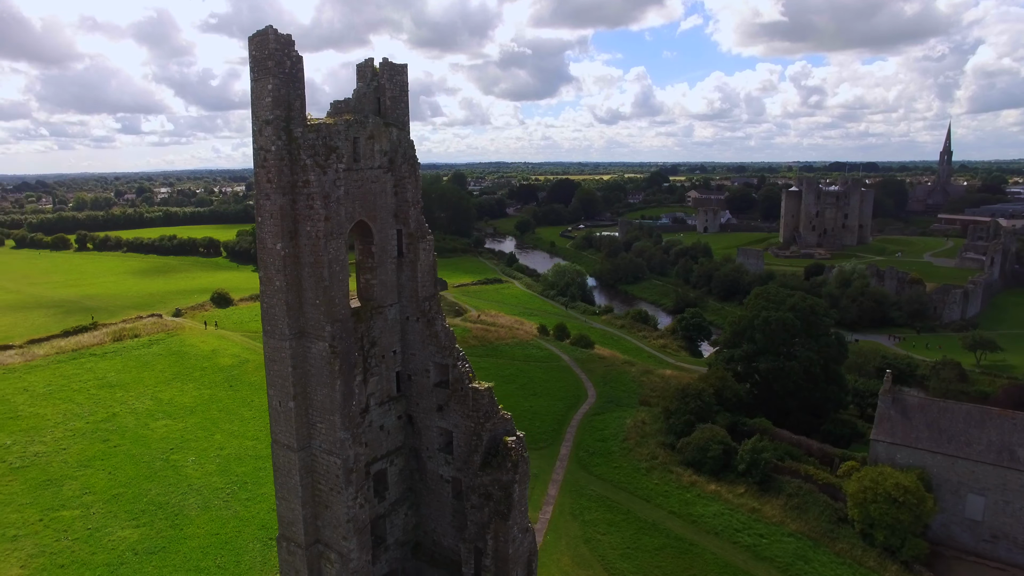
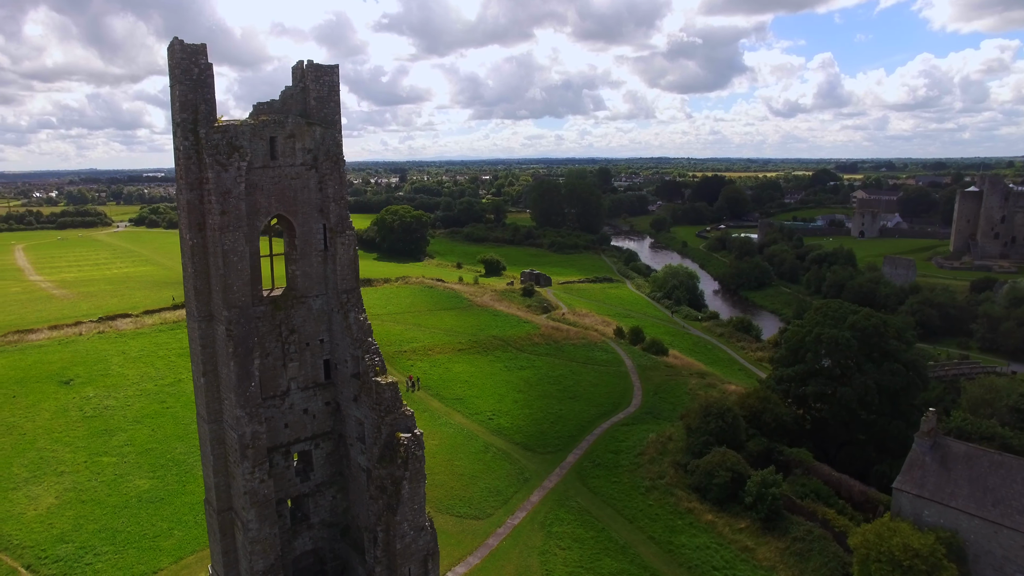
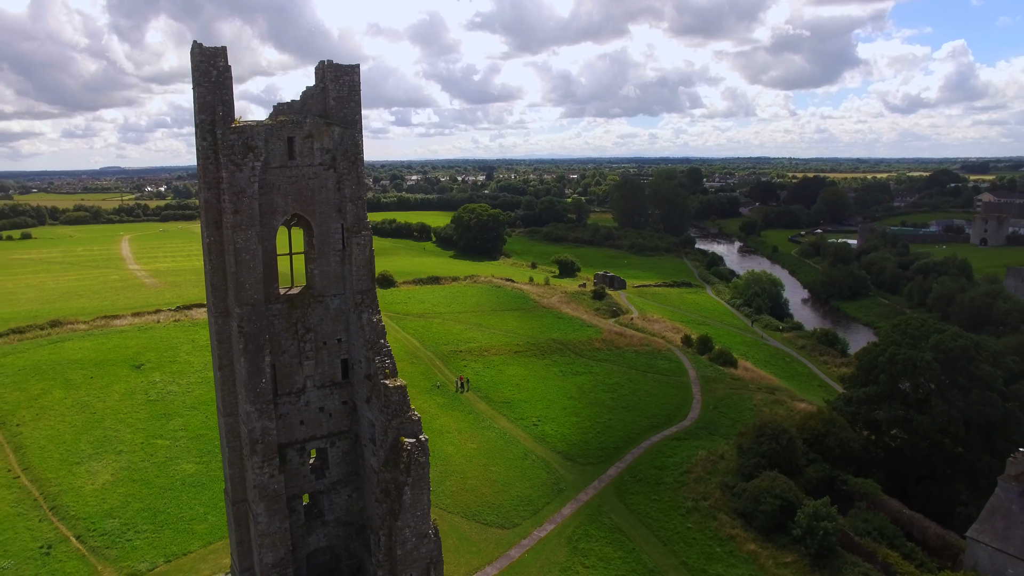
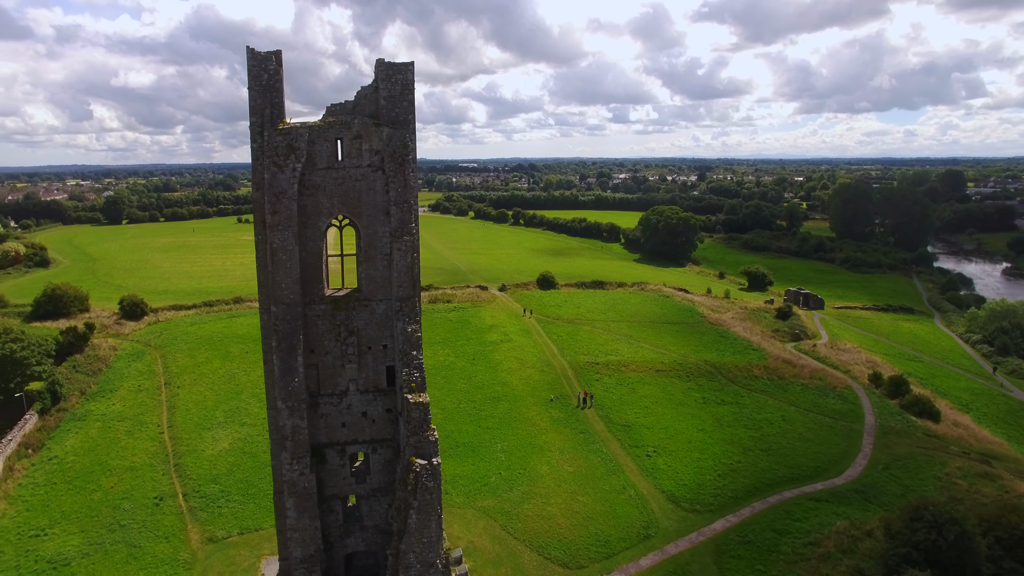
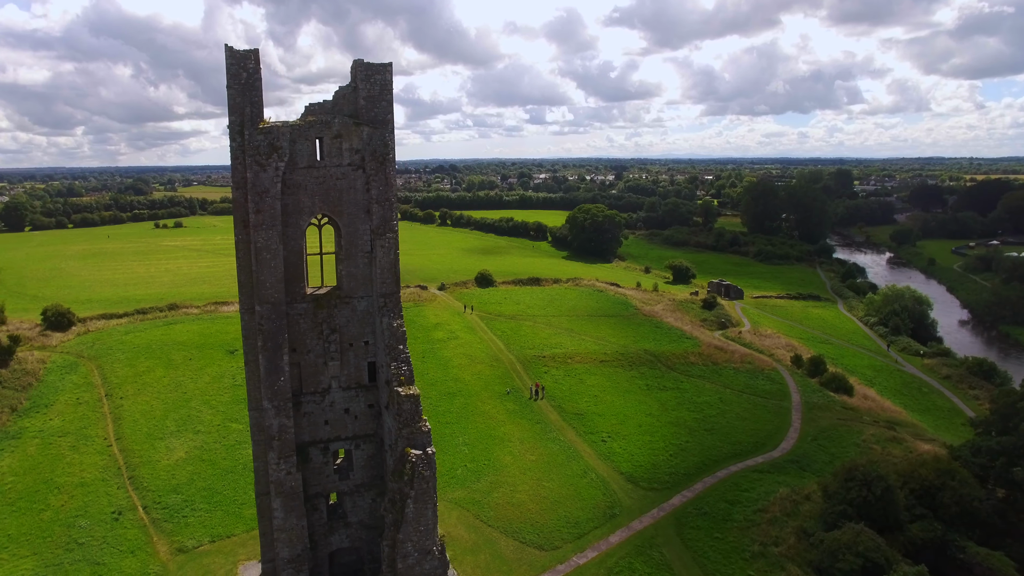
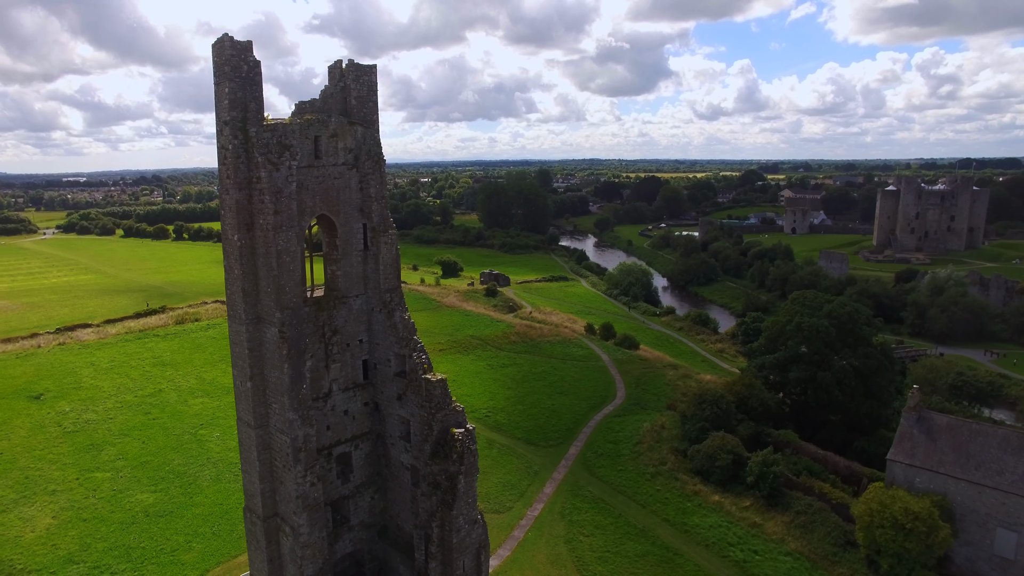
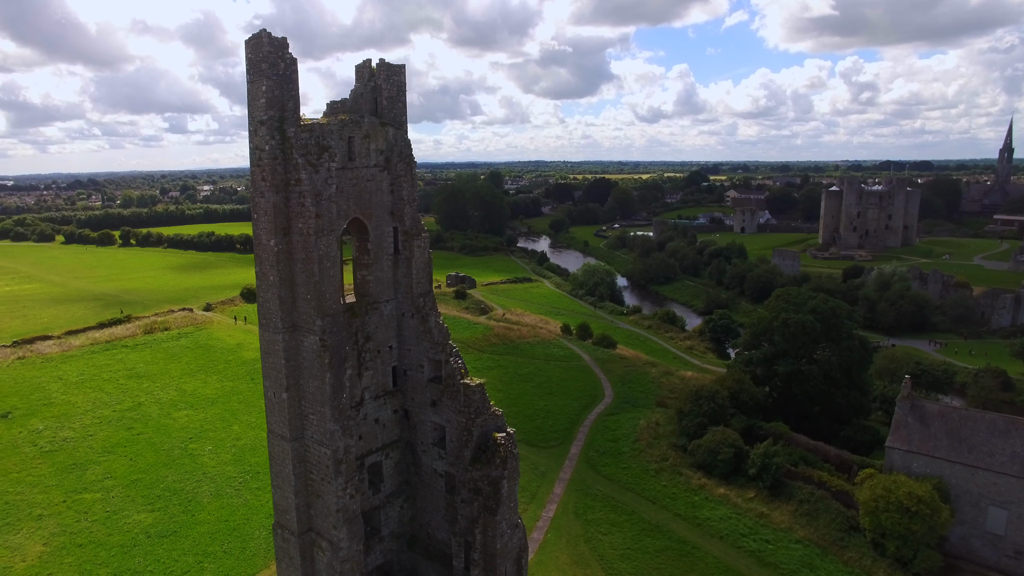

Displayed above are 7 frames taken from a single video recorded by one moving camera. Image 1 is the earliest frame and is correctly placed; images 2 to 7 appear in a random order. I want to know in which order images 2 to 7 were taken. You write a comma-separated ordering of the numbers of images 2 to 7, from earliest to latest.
7, 6, 2, 3, 5, 4
